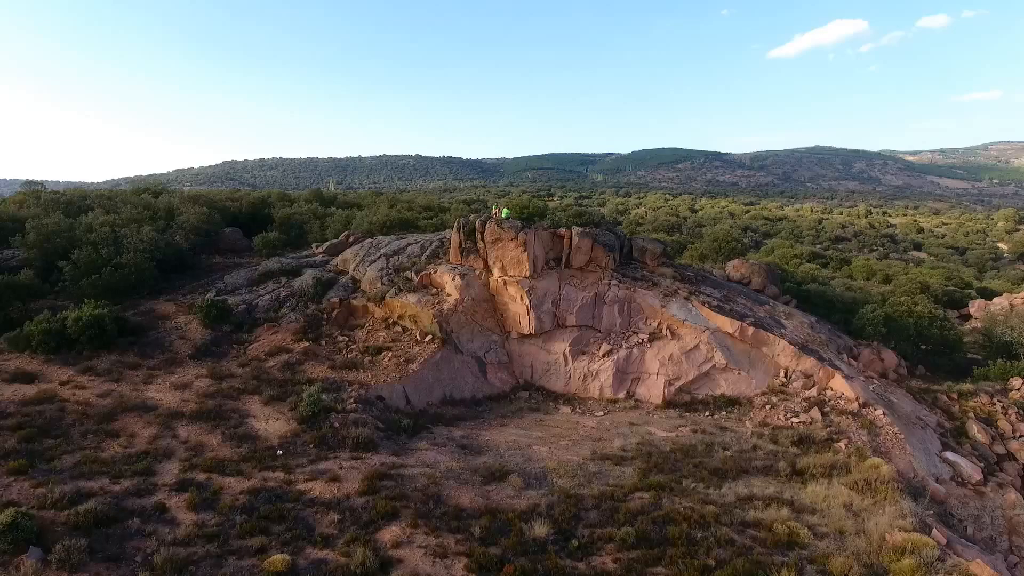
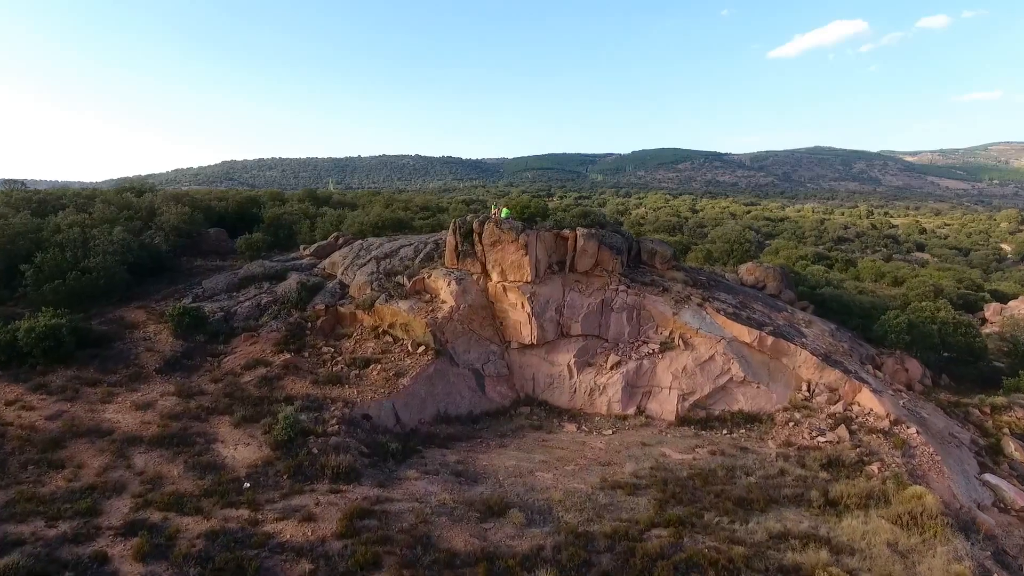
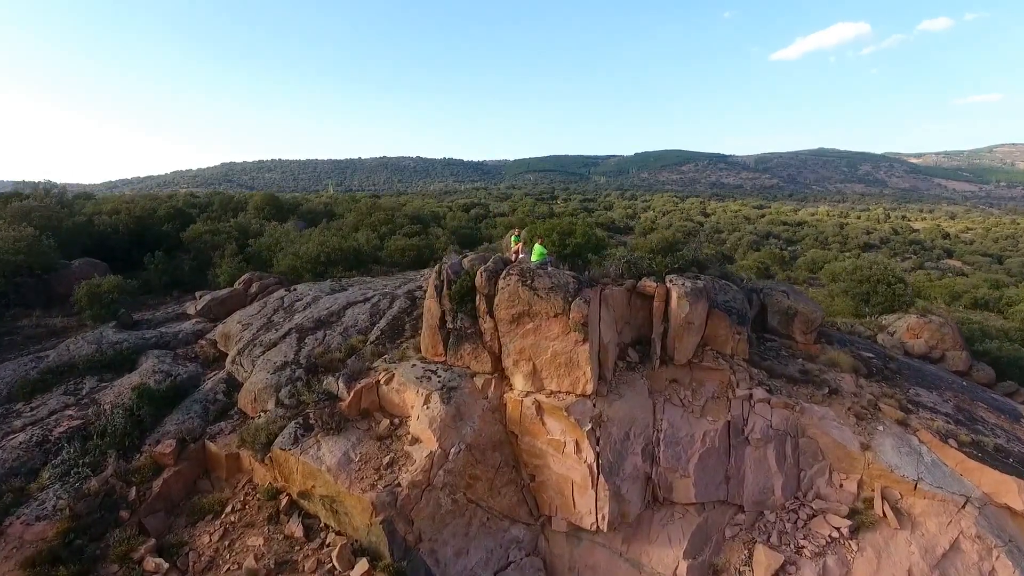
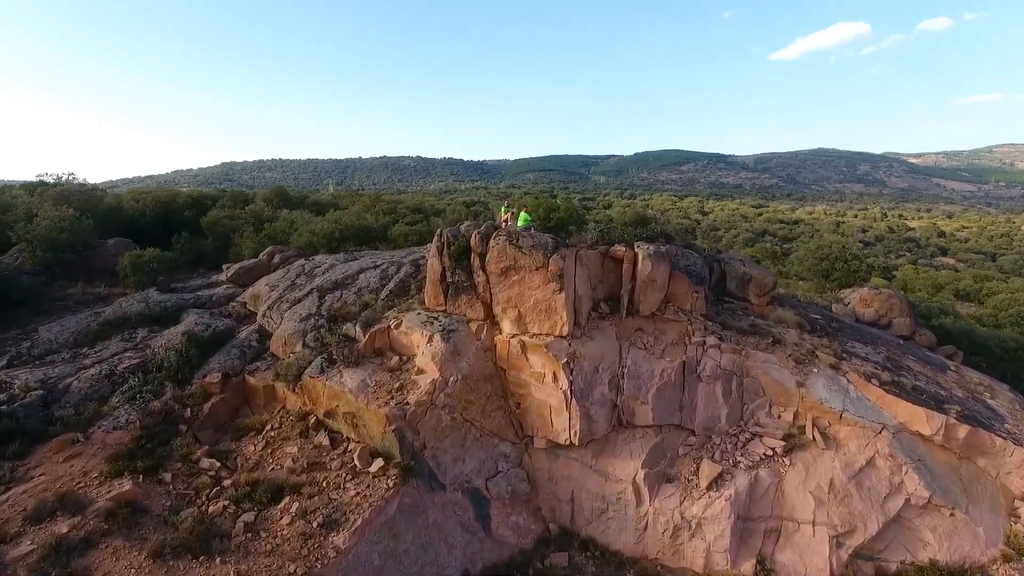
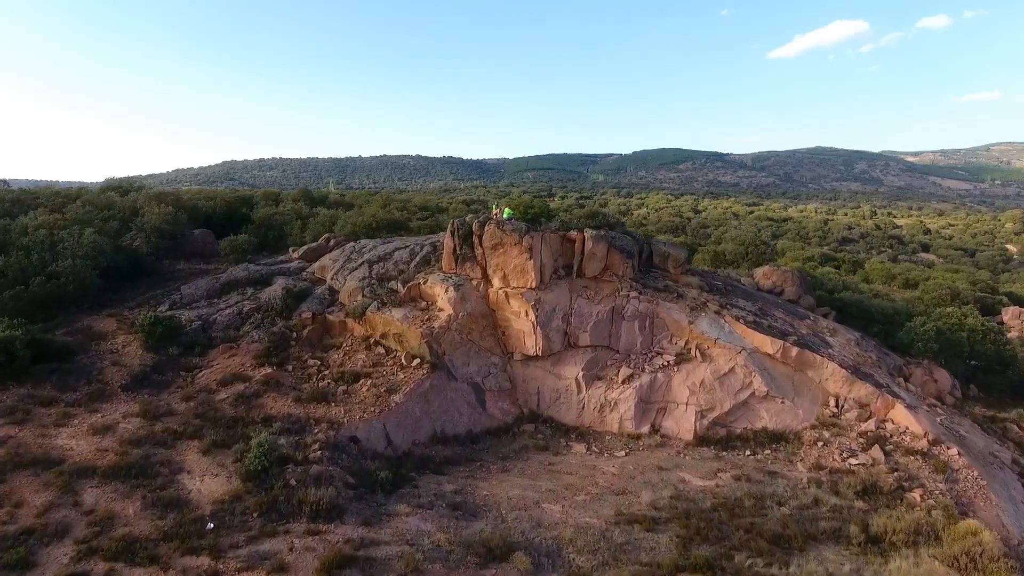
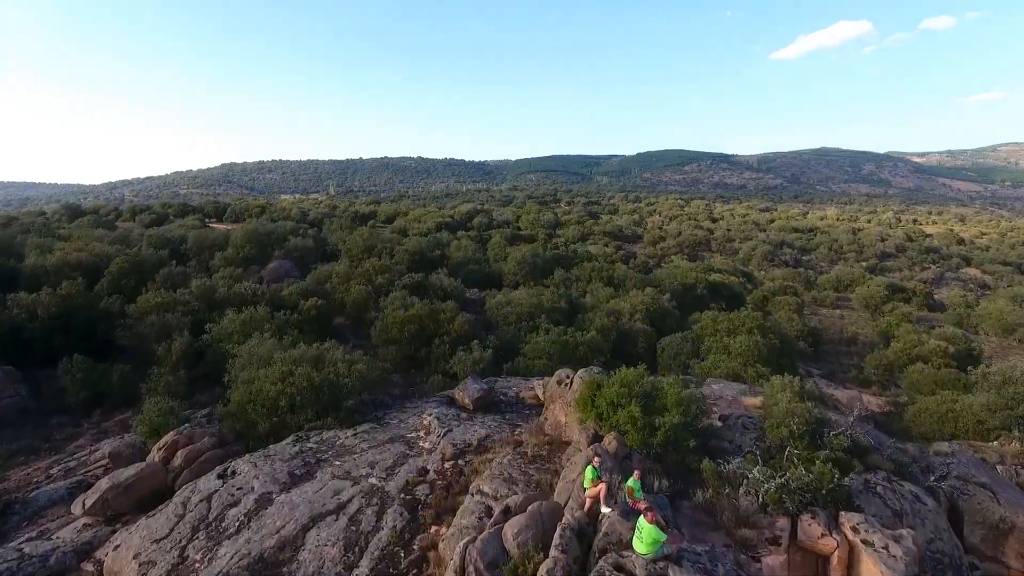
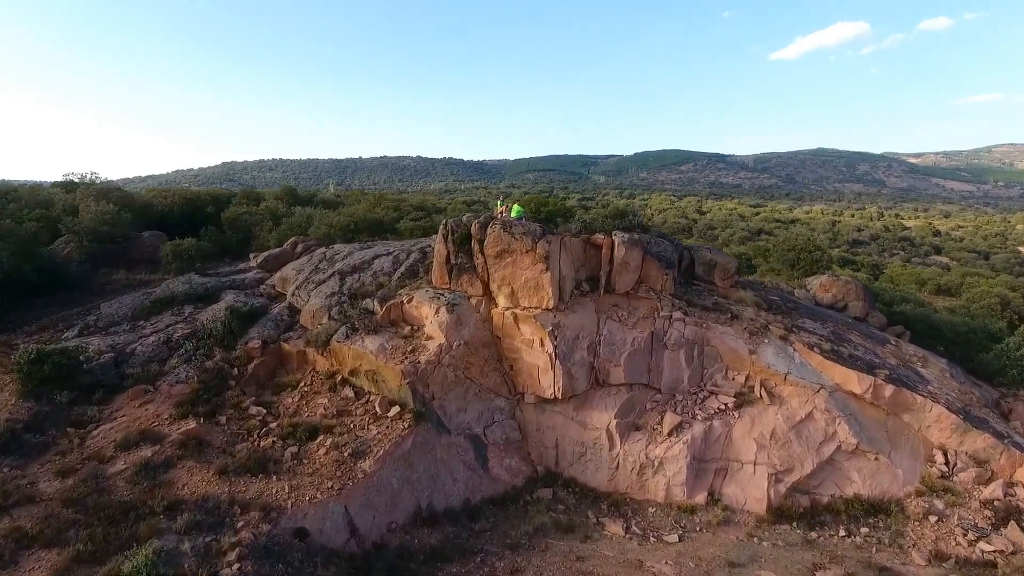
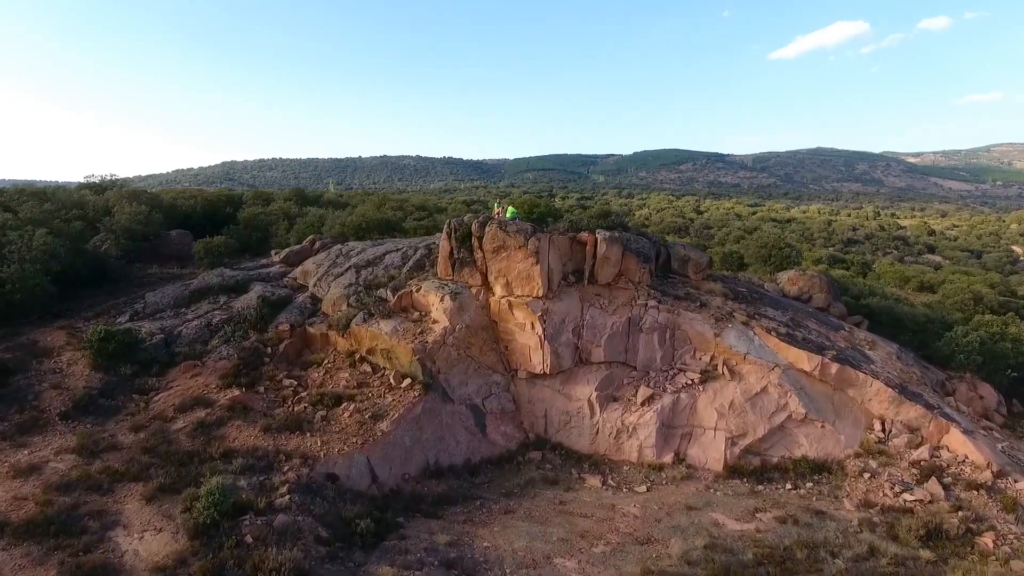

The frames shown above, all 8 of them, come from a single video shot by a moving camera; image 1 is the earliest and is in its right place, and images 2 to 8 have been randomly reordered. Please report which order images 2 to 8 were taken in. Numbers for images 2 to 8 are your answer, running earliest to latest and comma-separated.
2, 5, 8, 7, 4, 3, 6
